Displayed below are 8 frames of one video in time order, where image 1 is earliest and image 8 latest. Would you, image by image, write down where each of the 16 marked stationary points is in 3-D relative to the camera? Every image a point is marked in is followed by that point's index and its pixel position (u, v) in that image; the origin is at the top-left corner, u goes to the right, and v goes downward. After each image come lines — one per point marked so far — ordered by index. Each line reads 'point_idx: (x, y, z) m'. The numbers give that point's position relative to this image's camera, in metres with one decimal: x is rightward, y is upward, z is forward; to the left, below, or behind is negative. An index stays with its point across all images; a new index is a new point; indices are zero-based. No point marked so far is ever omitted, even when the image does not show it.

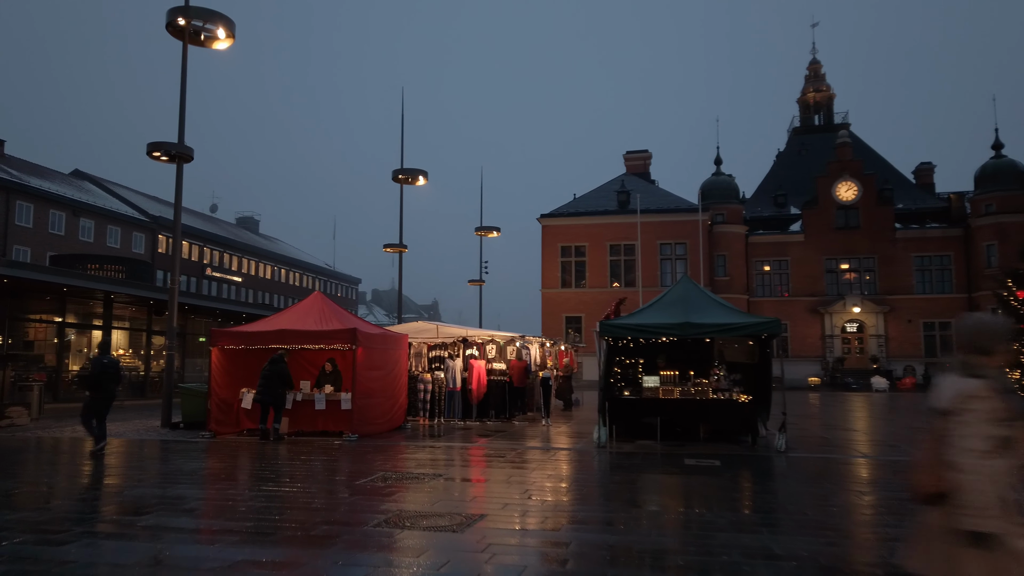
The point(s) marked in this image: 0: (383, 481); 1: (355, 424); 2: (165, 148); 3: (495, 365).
0: (-1.6, -2.4, +9.2) m
1: (-2.9, -2.5, +13.9) m
2: (-7.7, +3.1, +16.6) m
3: (-0.5, -1.9, +18.8) m
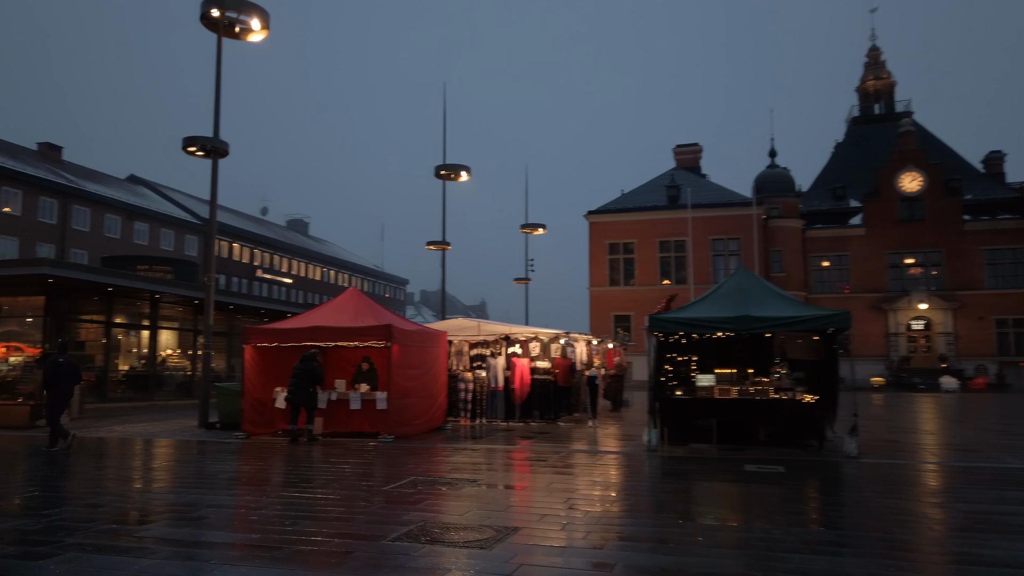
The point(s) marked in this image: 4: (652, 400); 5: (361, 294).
0: (-1.1, -2.3, +8.5) m
1: (-2.2, -2.4, +13.3) m
2: (-6.8, +3.2, +16.3) m
3: (+0.6, -1.8, +18.0) m
4: (+2.4, -1.9, +12.5) m
5: (-3.0, -0.1, +14.6) m
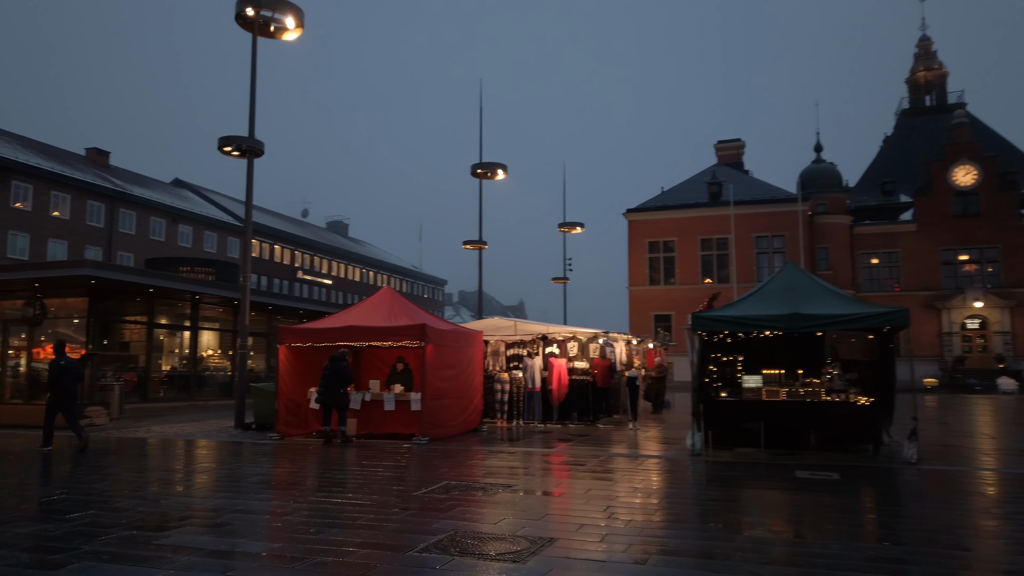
0: (-0.7, -2.2, +8.2) m
1: (-1.5, -2.4, +13.0) m
2: (-6.0, +3.2, +16.3) m
3: (+1.5, -1.8, +17.5) m
4: (+3.0, -1.8, +12.0) m
5: (-2.3, -0.1, +14.4) m
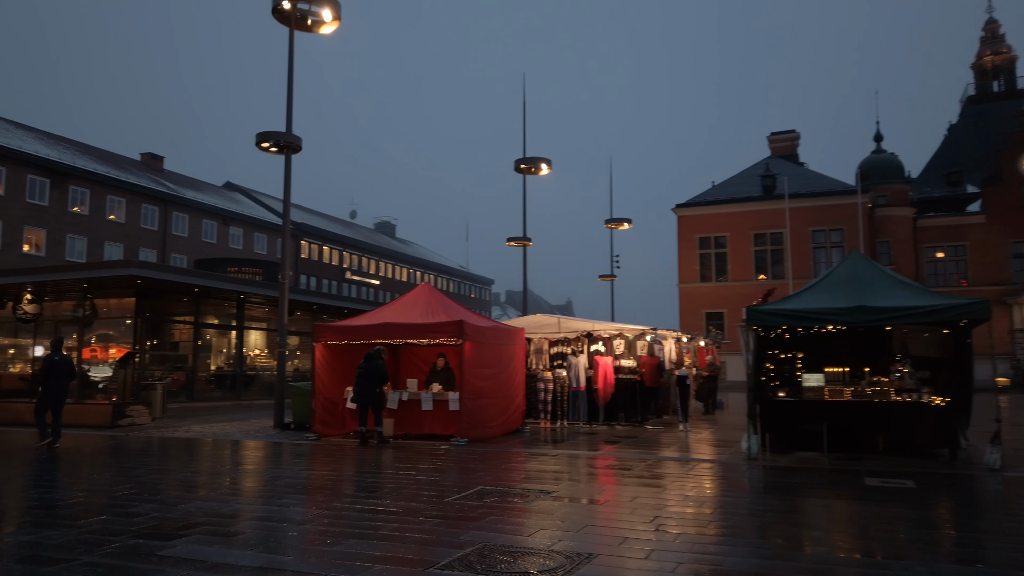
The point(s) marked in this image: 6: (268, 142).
0: (-0.3, -2.1, +7.6) m
1: (-0.8, -2.3, +12.5) m
2: (-5.1, +3.2, +16.1) m
3: (+2.5, -1.6, +16.8) m
4: (+3.6, -1.7, +11.2) m
5: (-1.5, 0.0, +13.9) m
6: (-5.3, +3.2, +16.3) m
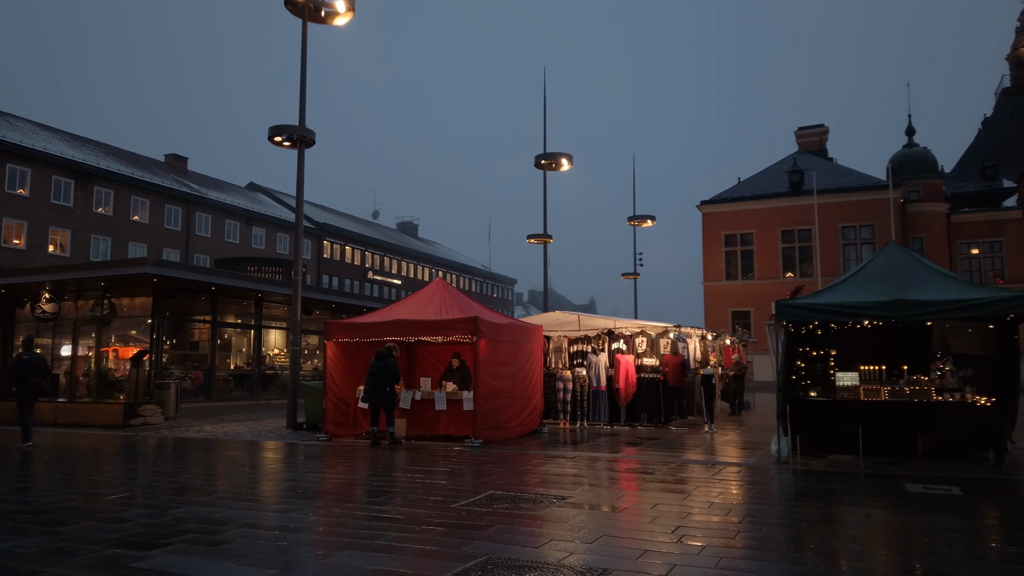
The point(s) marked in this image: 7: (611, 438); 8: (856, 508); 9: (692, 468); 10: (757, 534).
0: (-0.2, -2.1, +7.1) m
1: (-0.5, -2.3, +12.0) m
2: (-4.8, +3.3, +15.7) m
3: (+2.9, -1.6, +16.2) m
4: (+3.8, -1.6, +10.6) m
5: (-1.2, 0.0, +13.4) m
6: (-4.9, +3.3, +16.0) m
7: (+1.8, -2.7, +13.5) m
8: (+3.6, -2.3, +7.7) m
9: (+2.4, -2.4, +10.1) m
10: (+2.1, -2.1, +6.3) m
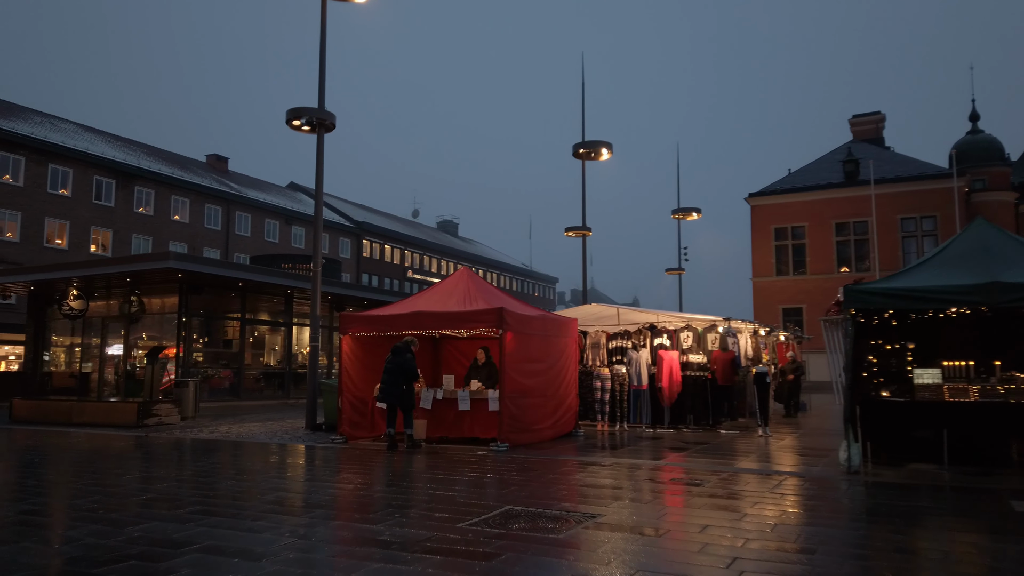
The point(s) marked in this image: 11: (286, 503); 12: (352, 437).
0: (-0.1, -1.9, +6.0) m
1: (-0.1, -2.1, +10.9) m
2: (-4.1, +3.4, +14.9) m
3: (+3.6, -1.4, +14.9) m
4: (+4.2, -1.4, +9.2) m
5: (-0.6, +0.2, +12.4) m
6: (-4.3, +3.4, +15.1) m
7: (+2.3, -2.5, +12.2) m
8: (+3.7, -2.1, +6.4) m
9: (+2.7, -2.2, +8.8) m
10: (+2.2, -1.9, +5.0) m
11: (-2.2, -2.2, +7.2) m
12: (-2.5, -2.4, +11.9) m
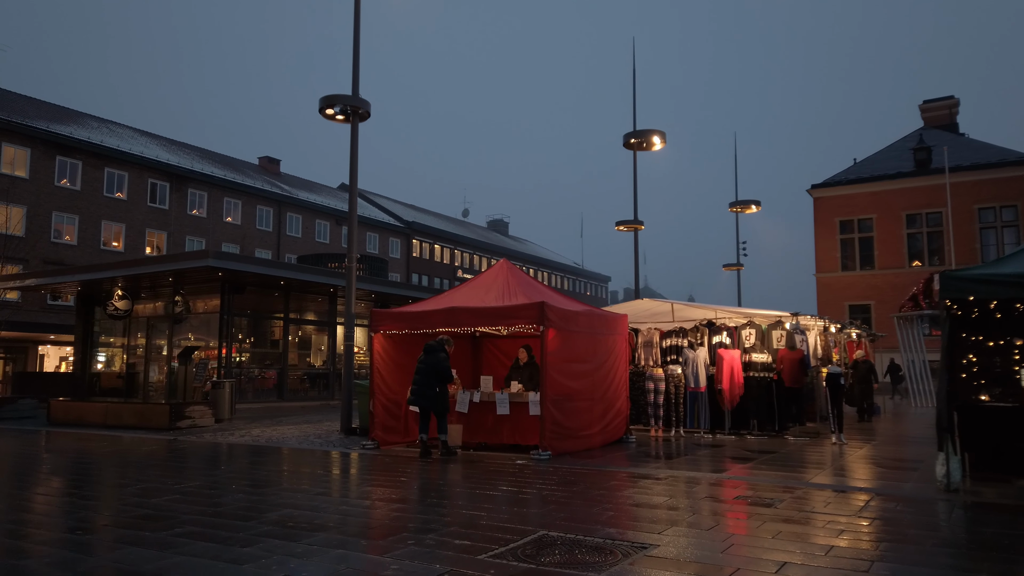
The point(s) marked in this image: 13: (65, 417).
0: (+0.2, -1.8, +5.0) m
1: (+0.5, -2.0, +9.9) m
2: (-3.3, +3.5, +14.2) m
3: (+4.4, -1.2, +13.7) m
4: (+4.6, -1.3, +7.9) m
5: (0.0, +0.3, +11.4) m
6: (-3.4, +3.5, +14.4) m
7: (+3.0, -2.4, +11.1) m
8: (+4.0, -1.9, +5.1) m
9: (+3.2, -2.1, +7.6) m
10: (+2.3, -1.8, +3.9) m
11: (-1.8, -2.1, +6.3) m
12: (-1.9, -2.3, +11.1) m
13: (-9.2, -2.6, +15.3) m
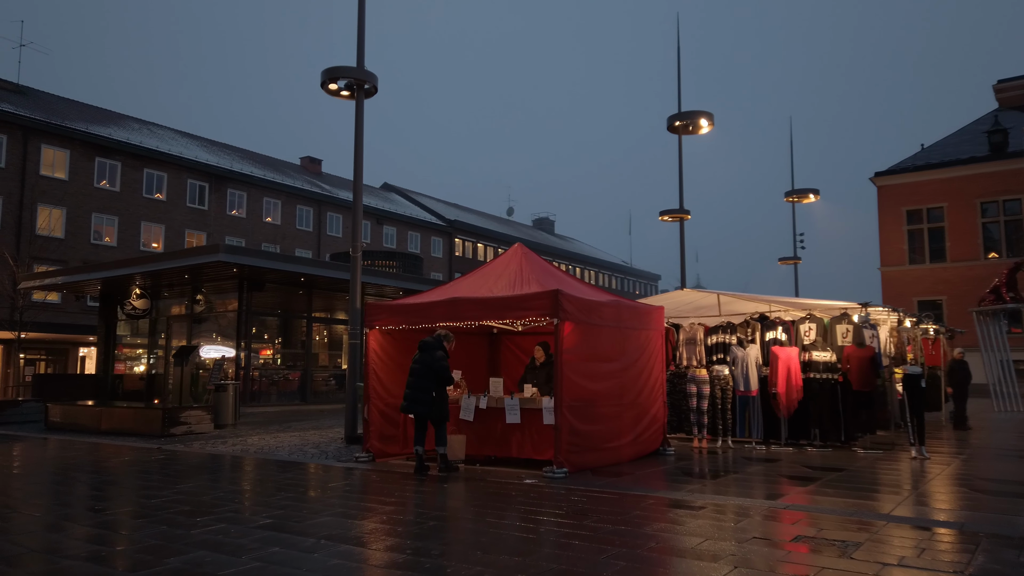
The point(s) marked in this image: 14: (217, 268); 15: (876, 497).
0: (0.0, -1.6, +3.5) m
1: (+0.6, -1.8, +8.3) m
2: (-2.9, +3.6, +12.9) m
3: (+4.8, -1.1, +11.8) m
4: (+4.6, -1.1, +6.1) m
5: (+0.2, +0.5, +9.9) m
6: (-3.1, +3.6, +13.1) m
7: (+3.2, -2.2, +9.3) m
8: (+3.8, -1.7, +3.3) m
9: (+3.1, -1.9, +5.9) m
10: (+2.0, -1.6, +2.2) m
11: (-2.0, -1.9, +4.9) m
12: (-1.7, -2.2, +9.7) m
13: (-8.6, -2.6, +14.4) m
14: (-7.8, +0.5, +20.2) m
15: (+3.6, -2.1, +7.5) m
